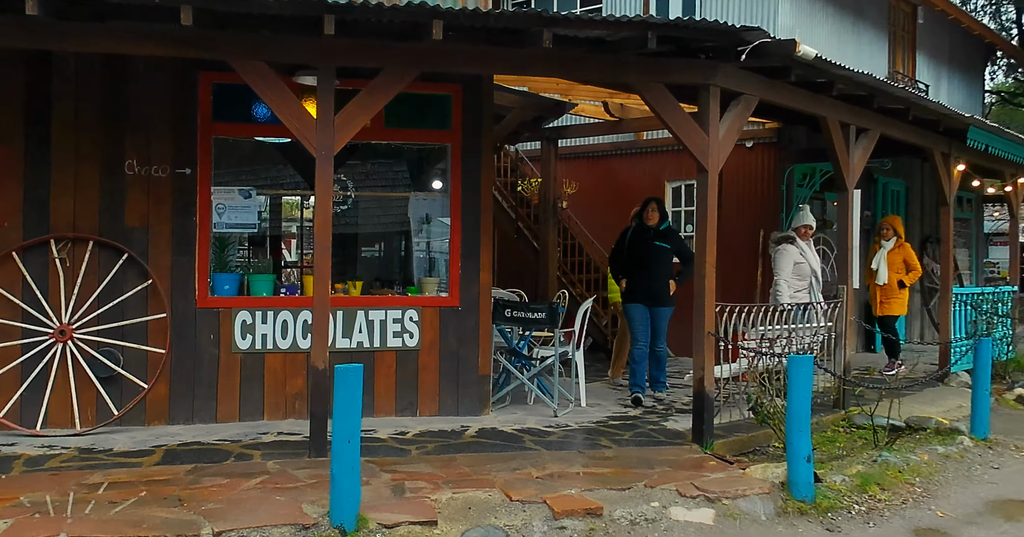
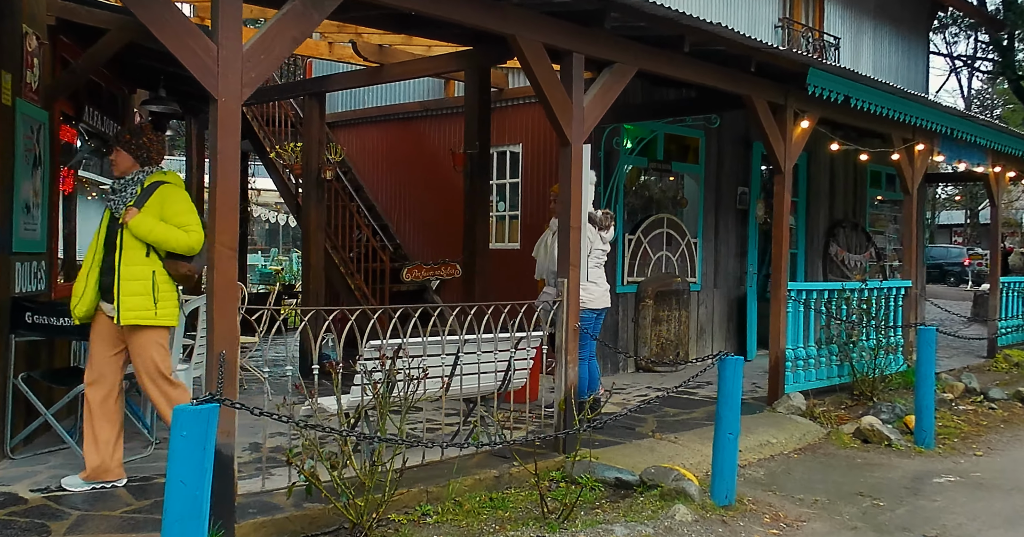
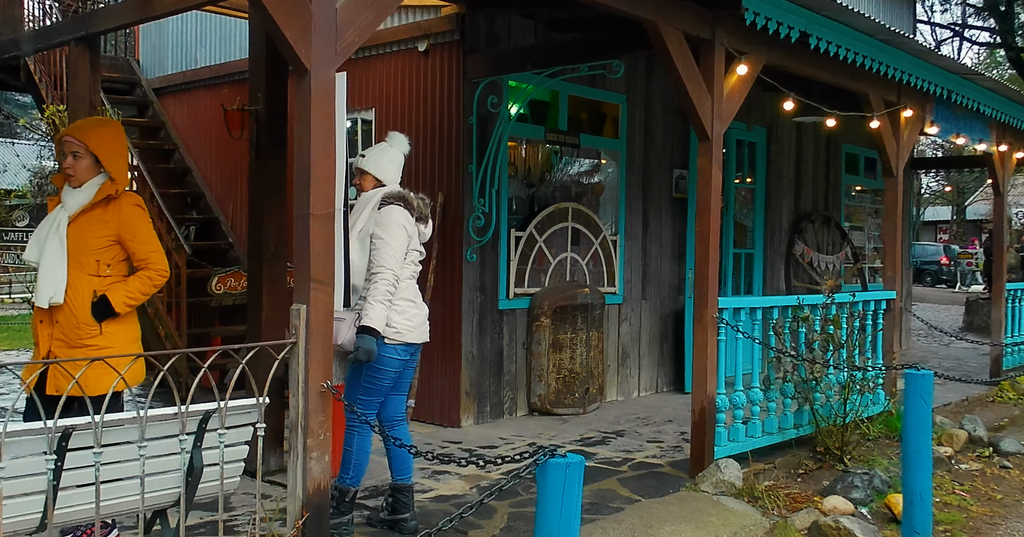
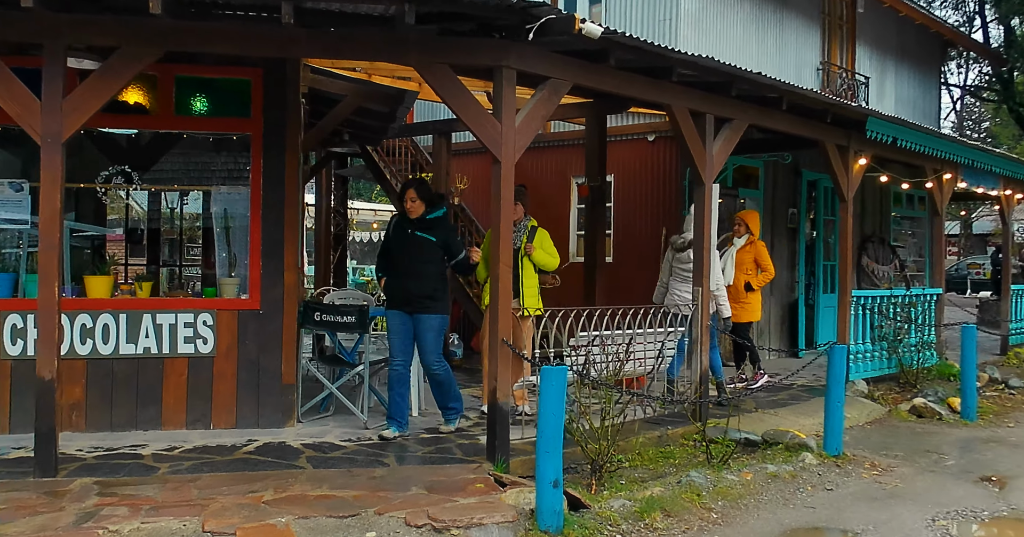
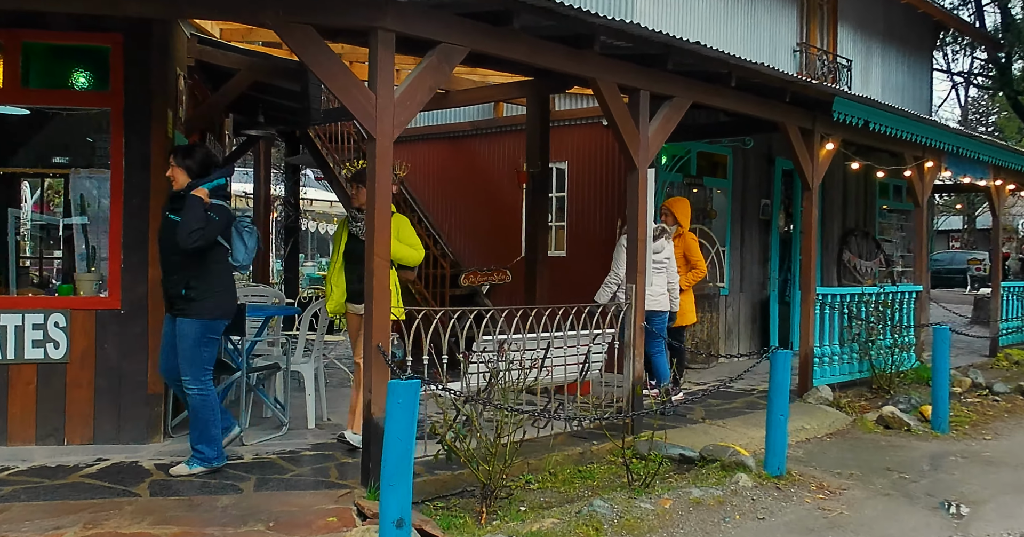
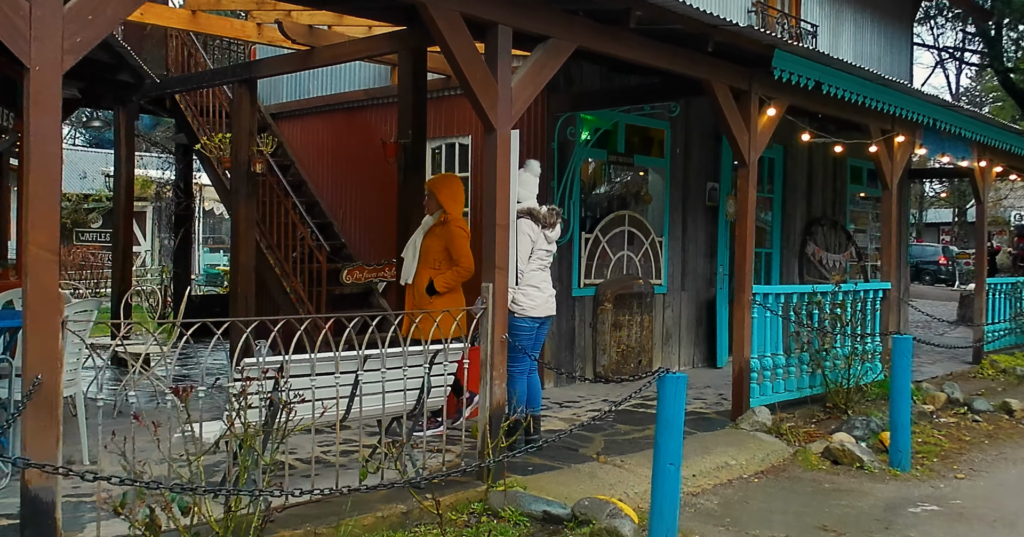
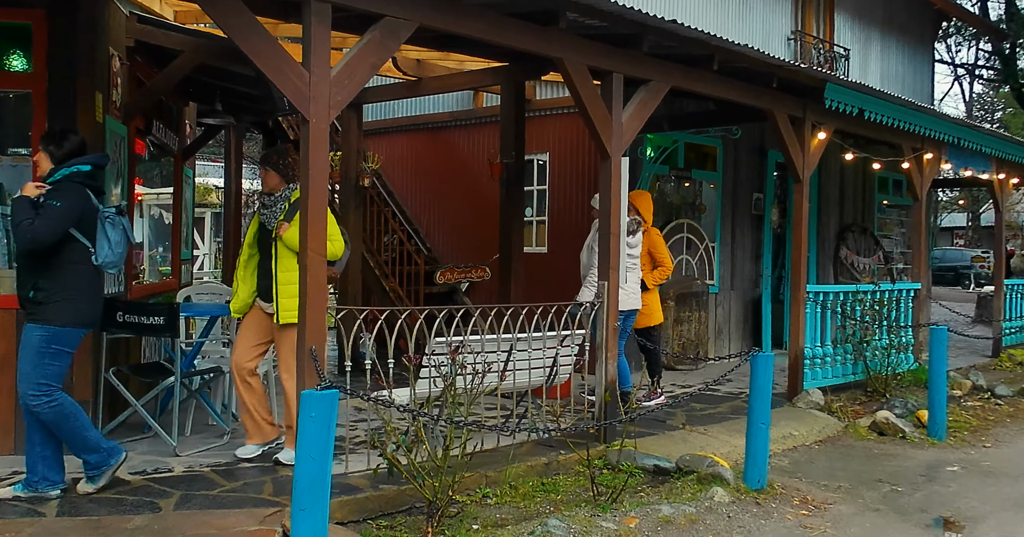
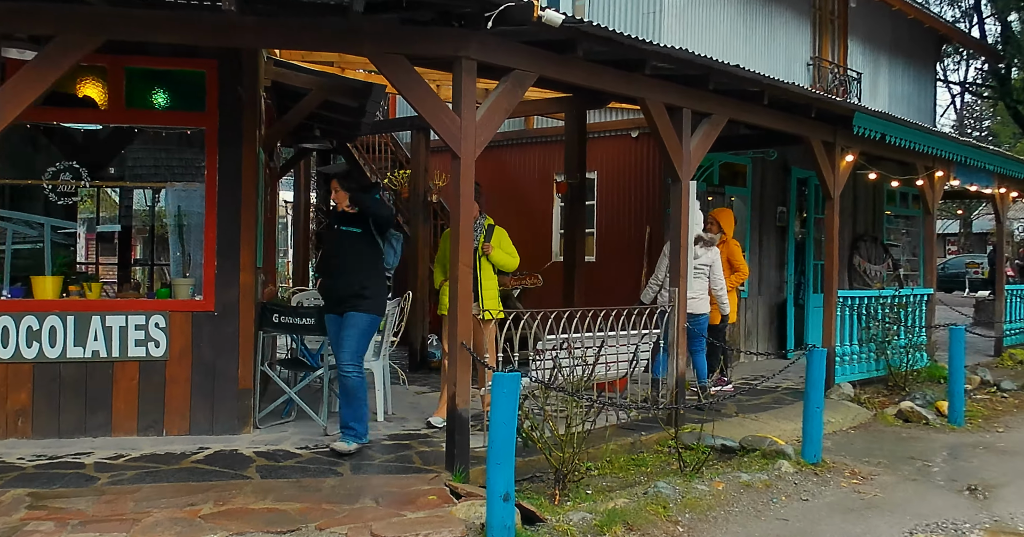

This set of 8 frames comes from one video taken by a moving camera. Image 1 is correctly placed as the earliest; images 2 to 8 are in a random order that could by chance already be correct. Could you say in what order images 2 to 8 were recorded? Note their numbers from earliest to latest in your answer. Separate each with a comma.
4, 8, 5, 7, 2, 6, 3
